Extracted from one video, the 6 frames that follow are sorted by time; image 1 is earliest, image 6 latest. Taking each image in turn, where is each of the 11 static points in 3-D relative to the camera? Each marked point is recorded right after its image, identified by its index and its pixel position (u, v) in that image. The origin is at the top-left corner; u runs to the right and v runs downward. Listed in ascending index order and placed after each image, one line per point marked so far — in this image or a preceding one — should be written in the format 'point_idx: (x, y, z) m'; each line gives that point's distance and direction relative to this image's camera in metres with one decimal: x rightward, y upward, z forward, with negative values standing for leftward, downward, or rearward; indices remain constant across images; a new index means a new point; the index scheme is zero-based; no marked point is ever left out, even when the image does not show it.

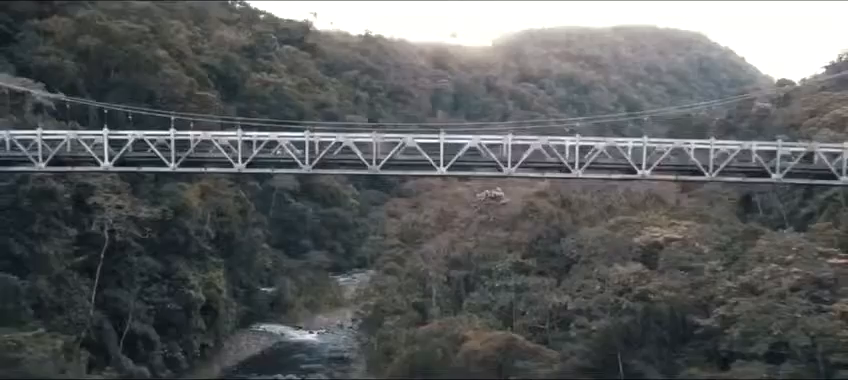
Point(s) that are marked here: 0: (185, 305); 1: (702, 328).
0: (-7.8, -3.7, +19.6) m
1: (+5.6, -2.8, +12.4) m
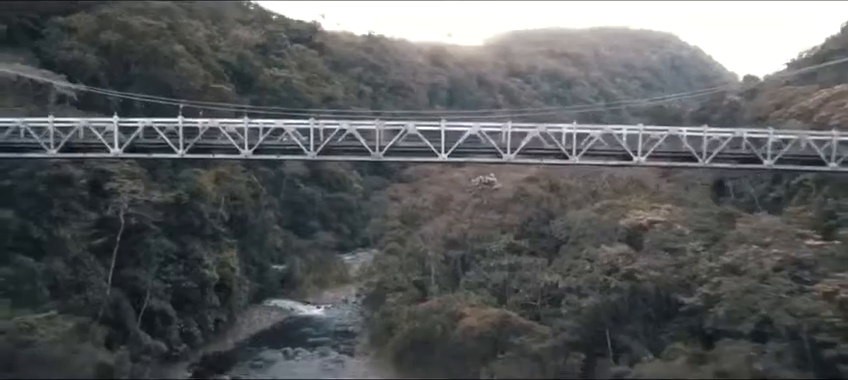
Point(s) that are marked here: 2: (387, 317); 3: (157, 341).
0: (-7.4, -3.2, +20.8) m
1: (+5.5, -2.4, +12.8) m
2: (-1.5, -4.5, +22.1) m
3: (-7.7, -4.4, +17.8) m
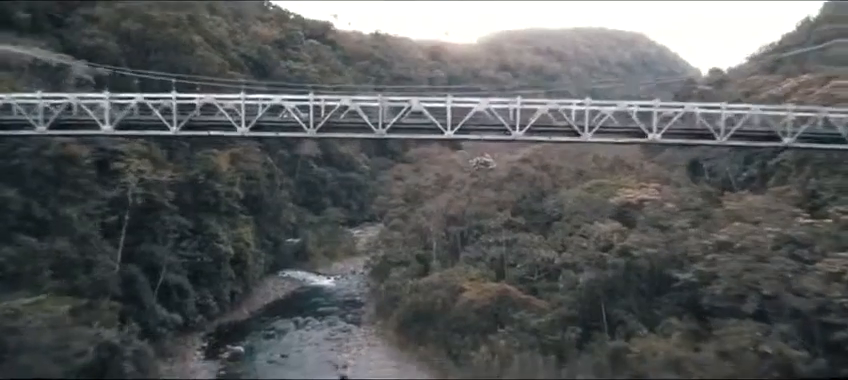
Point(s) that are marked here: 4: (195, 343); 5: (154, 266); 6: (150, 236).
0: (-7.2, -2.4, +21.5) m
1: (+5.5, -2.0, +13.2) m
2: (-1.3, -3.7, +22.6) m
3: (-7.6, -3.7, +18.5) m
4: (-6.9, -4.7, +18.9) m
5: (-8.2, -2.3, +18.8) m
6: (-8.4, -1.5, +18.9) m
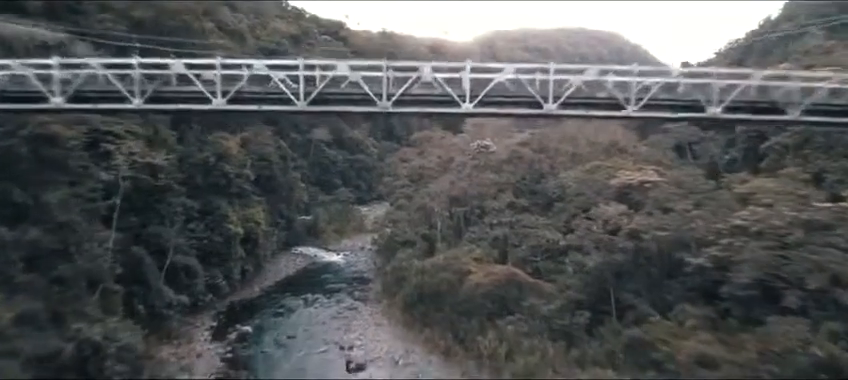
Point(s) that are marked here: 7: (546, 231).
0: (-7.0, -1.7, +21.4) m
1: (+5.6, -1.6, +12.9) m
2: (-1.0, -2.9, +22.5) m
3: (-7.4, -3.2, +18.5) m
4: (-6.7, -4.1, +18.9) m
5: (-8.0, -1.7, +18.7) m
6: (-8.2, -0.9, +18.8) m
7: (+3.7, -1.2, +18.9) m
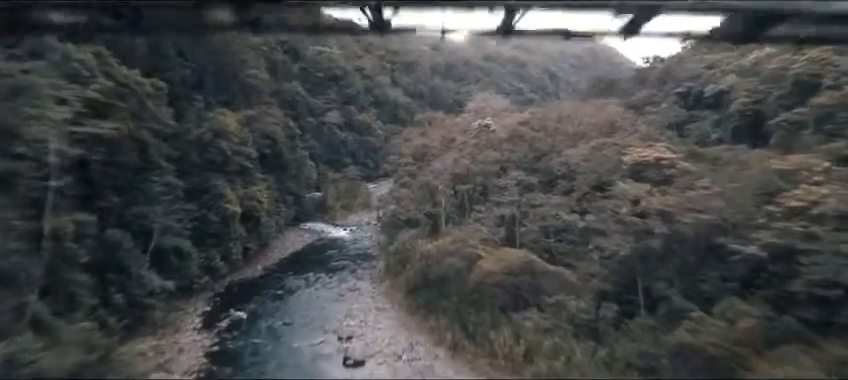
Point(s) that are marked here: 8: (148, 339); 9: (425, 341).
0: (-6.8, -0.9, +20.0) m
1: (+5.7, -1.2, +11.3) m
2: (-0.8, -2.1, +21.1) m
3: (-7.2, -2.5, +17.1) m
4: (-6.5, -3.4, +17.6) m
5: (-7.9, -1.1, +17.3) m
6: (-8.0, -0.2, +17.4) m
7: (+3.9, -0.5, +17.4) m
8: (-6.2, -3.3, +14.0) m
9: (0.0, -3.4, +14.0) m
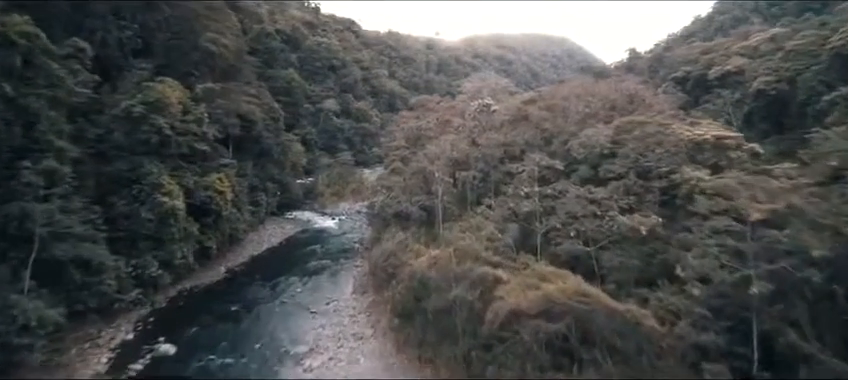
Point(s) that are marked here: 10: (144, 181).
0: (-6.9, -0.6, +15.3) m
1: (+5.6, -1.1, +6.7) m
2: (-1.0, -1.8, +16.5) m
3: (-7.4, -2.3, +12.5) m
4: (-6.7, -3.2, +13.0) m
5: (-8.0, -0.9, +12.6) m
6: (-8.1, 0.0, +12.7) m
7: (+3.7, -0.3, +12.7) m
8: (-6.3, -3.2, +9.3) m
9: (-0.1, -3.3, +9.4) m
10: (-7.3, +0.3, +15.4) m
